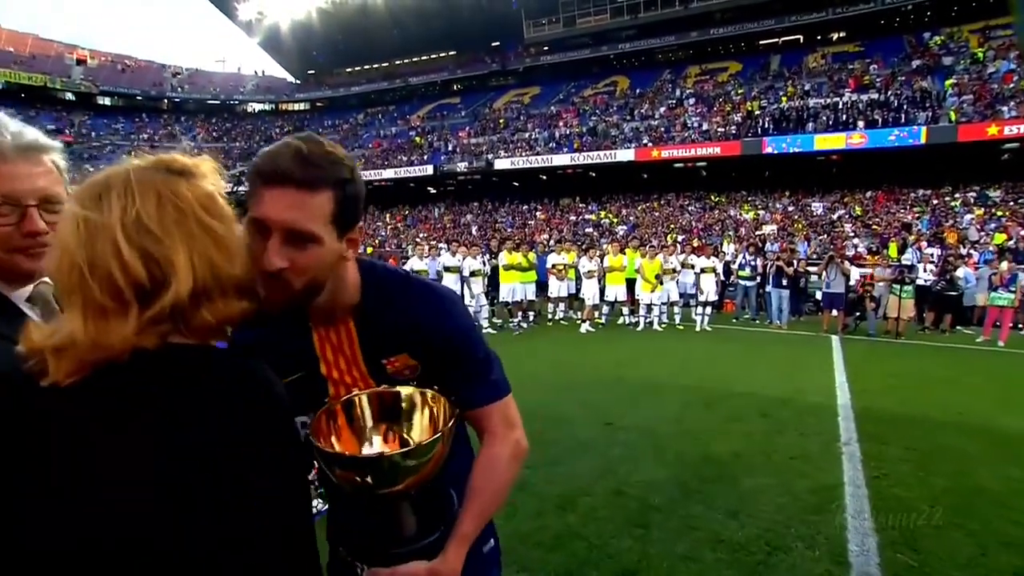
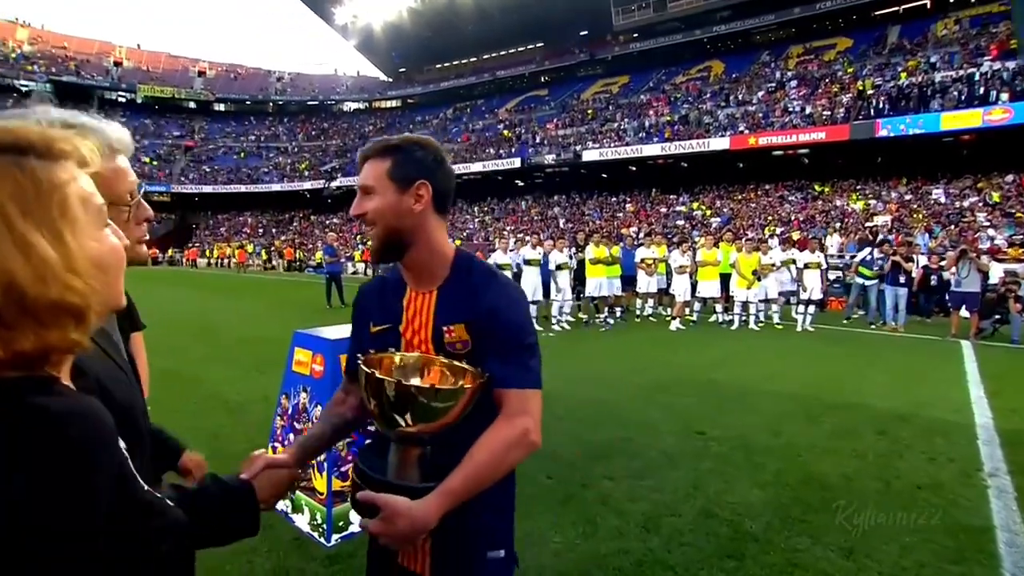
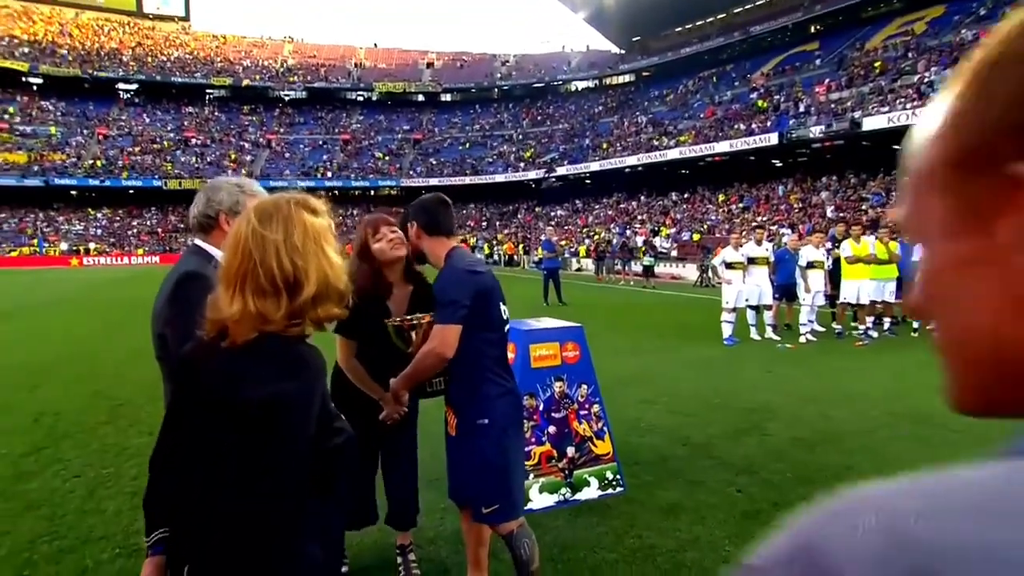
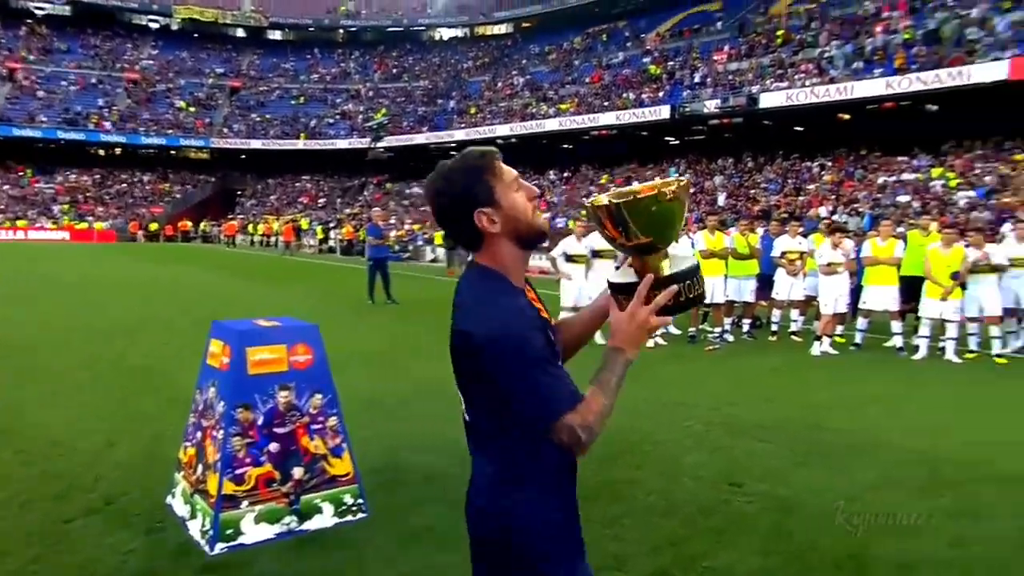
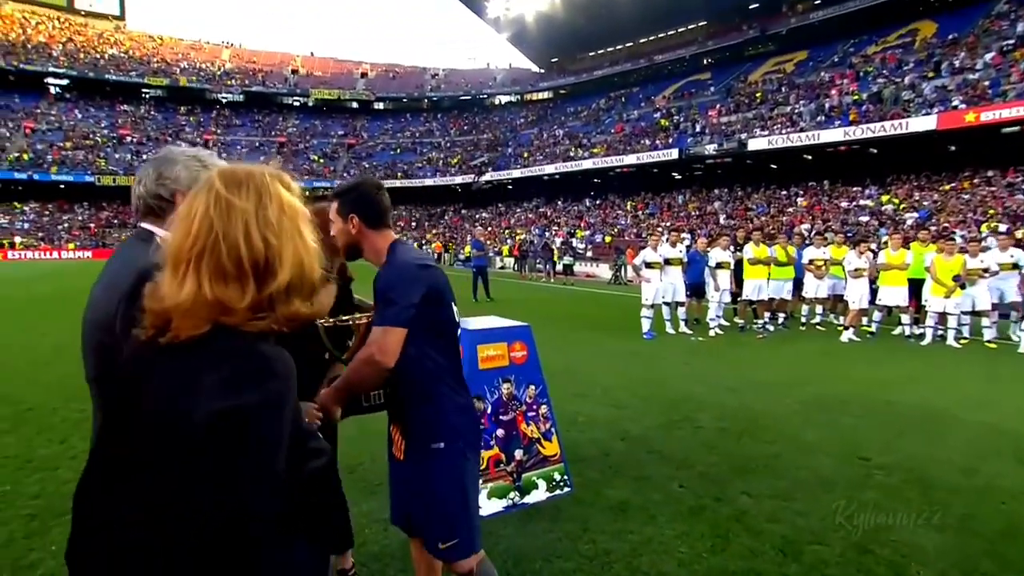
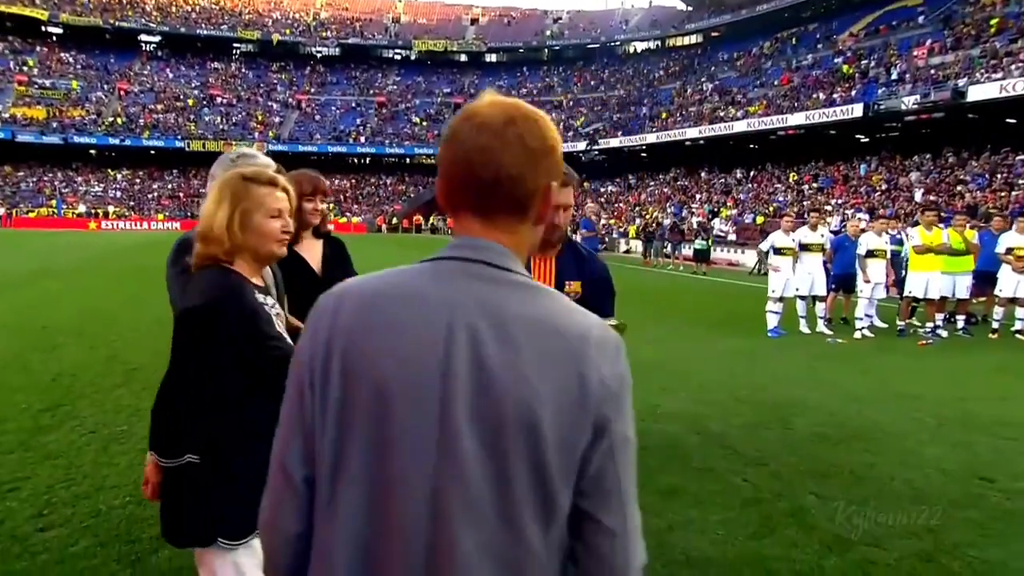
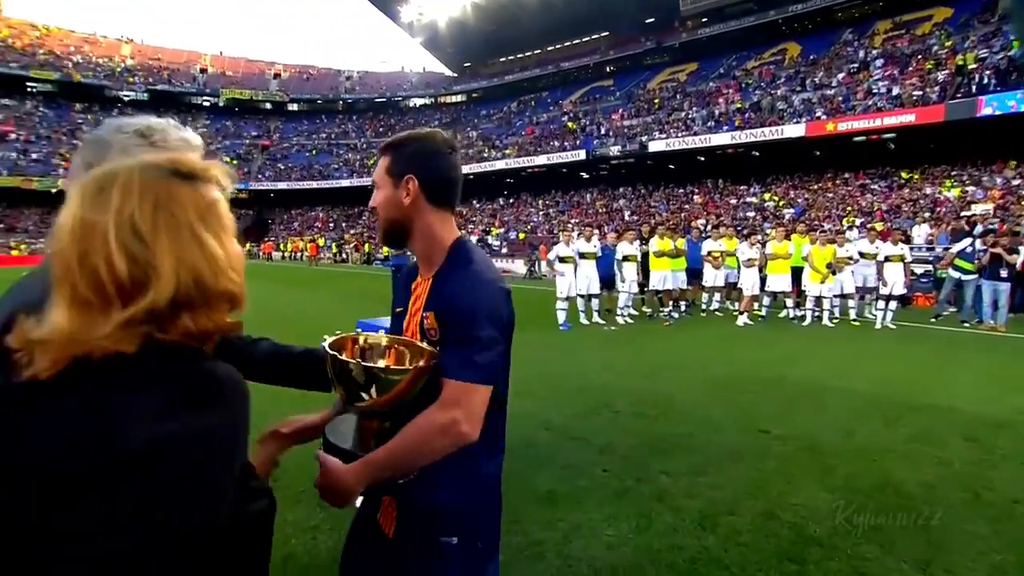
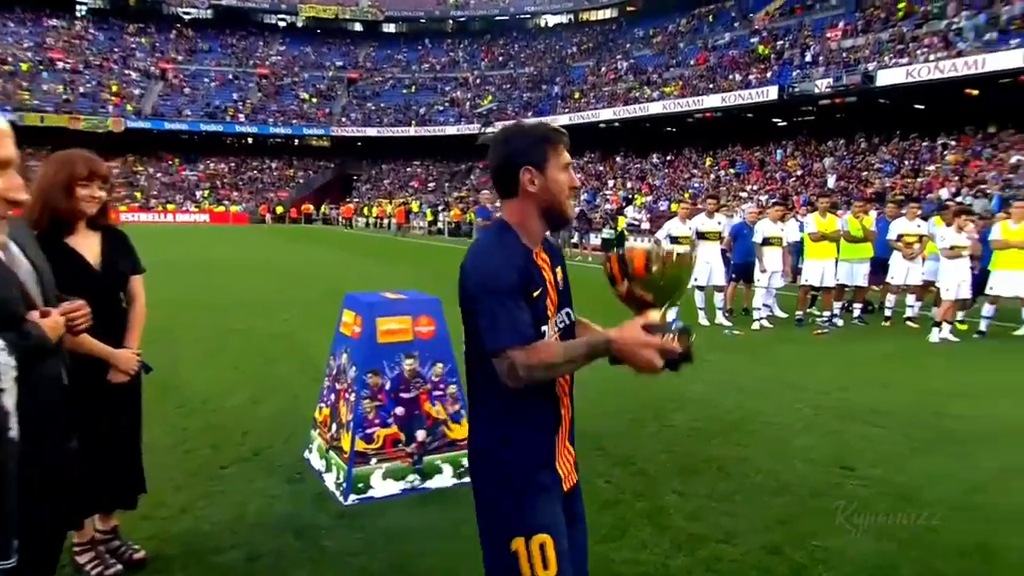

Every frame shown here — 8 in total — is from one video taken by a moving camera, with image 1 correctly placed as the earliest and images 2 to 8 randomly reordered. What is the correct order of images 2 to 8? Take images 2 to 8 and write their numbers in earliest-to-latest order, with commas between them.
2, 7, 5, 3, 6, 8, 4
